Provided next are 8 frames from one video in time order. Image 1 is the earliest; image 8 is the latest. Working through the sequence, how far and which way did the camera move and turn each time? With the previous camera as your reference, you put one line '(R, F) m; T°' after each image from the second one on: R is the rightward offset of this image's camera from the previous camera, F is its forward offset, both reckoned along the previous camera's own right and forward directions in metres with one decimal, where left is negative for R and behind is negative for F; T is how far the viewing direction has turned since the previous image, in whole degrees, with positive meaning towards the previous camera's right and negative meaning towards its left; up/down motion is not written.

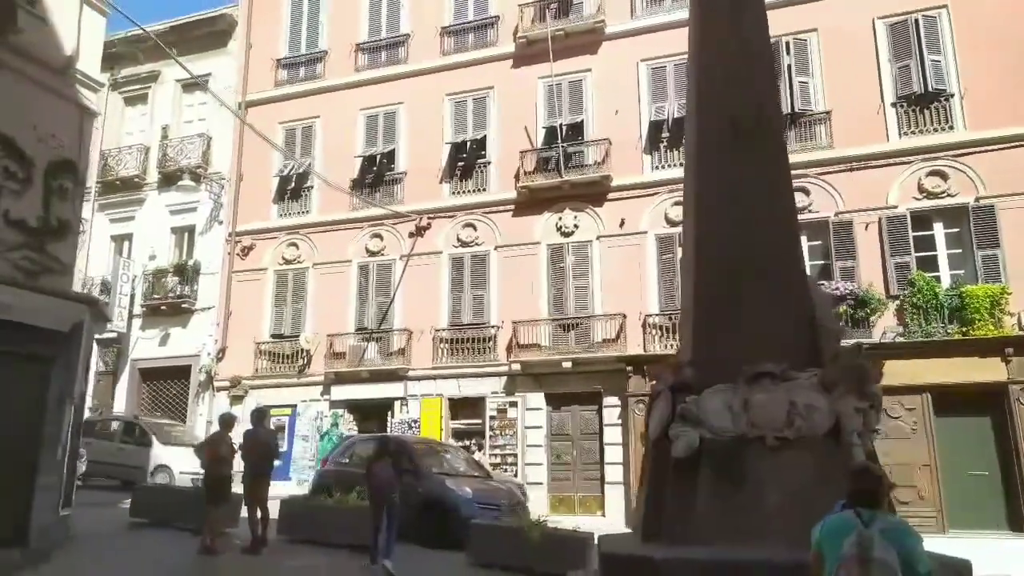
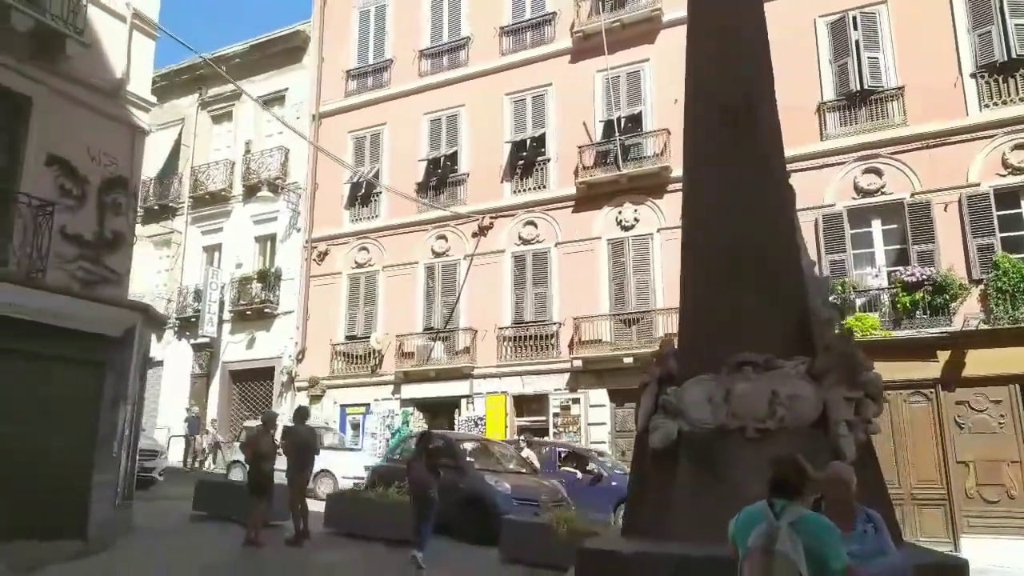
(+1.0, +0.1) m; -8°
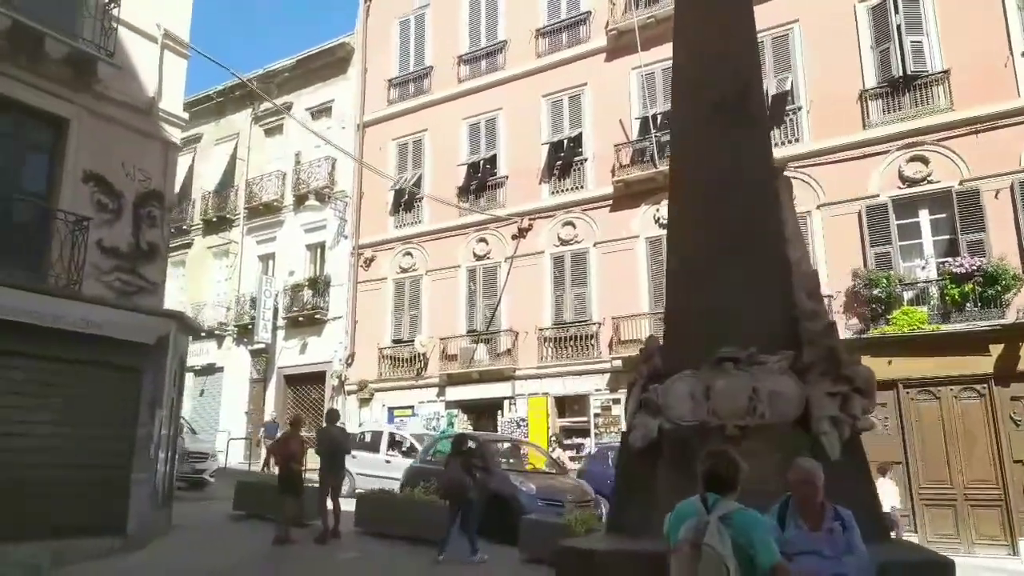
(+0.7, 0.0) m; -5°
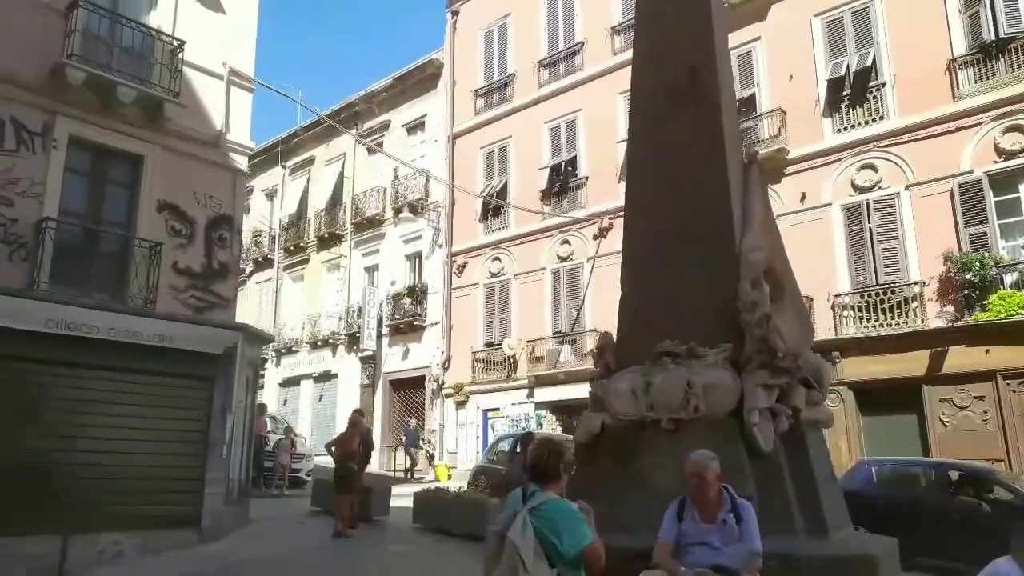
(+1.5, -0.1) m; -10°
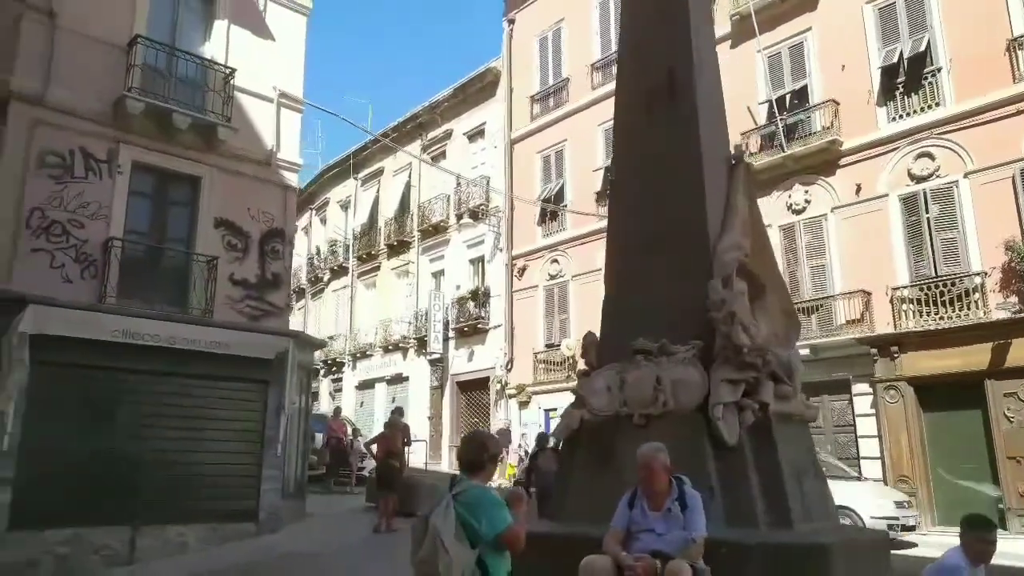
(+0.8, -0.3) m; -6°
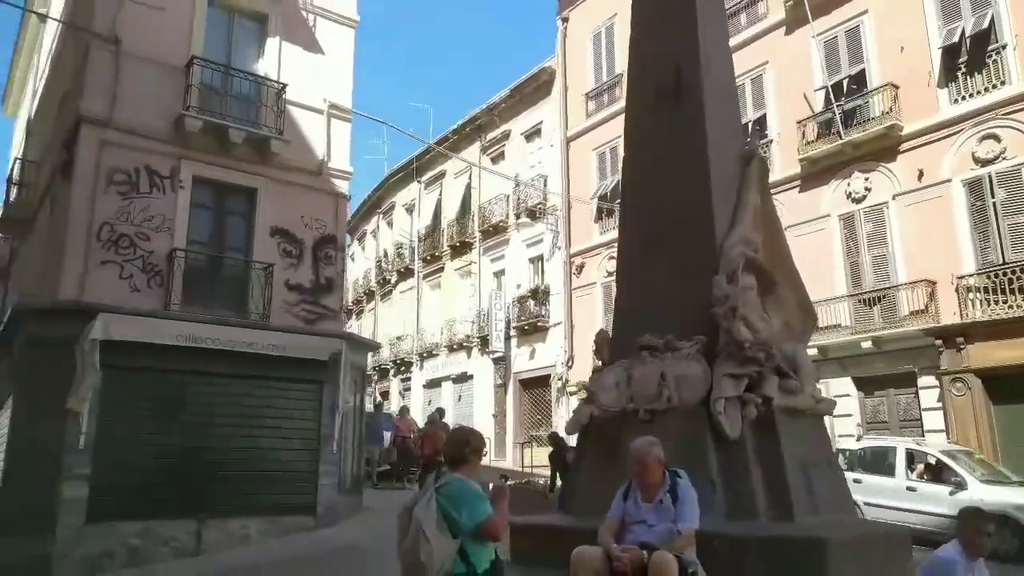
(+0.5, -0.2) m; -6°
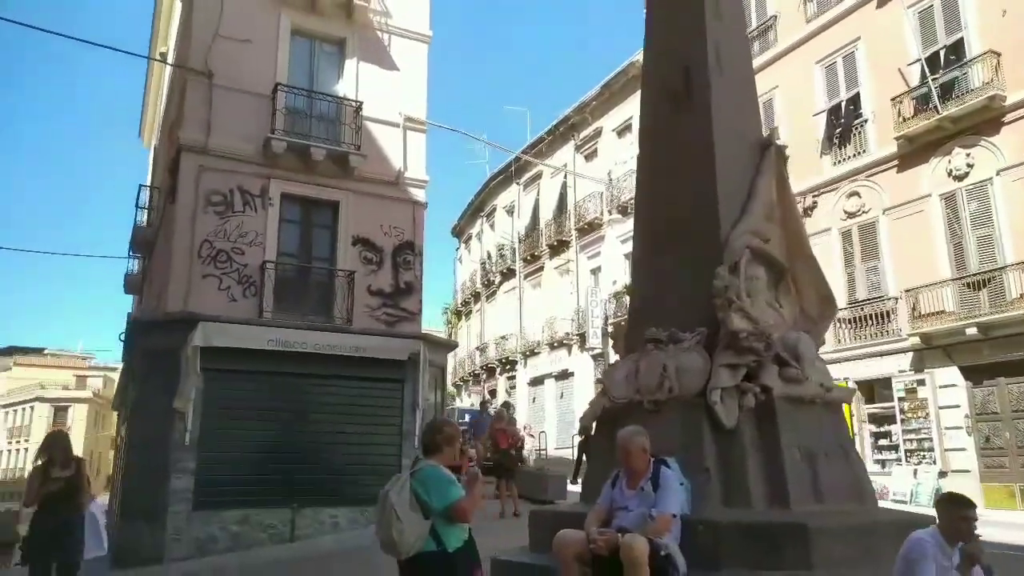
(+0.9, -0.3) m; -9°
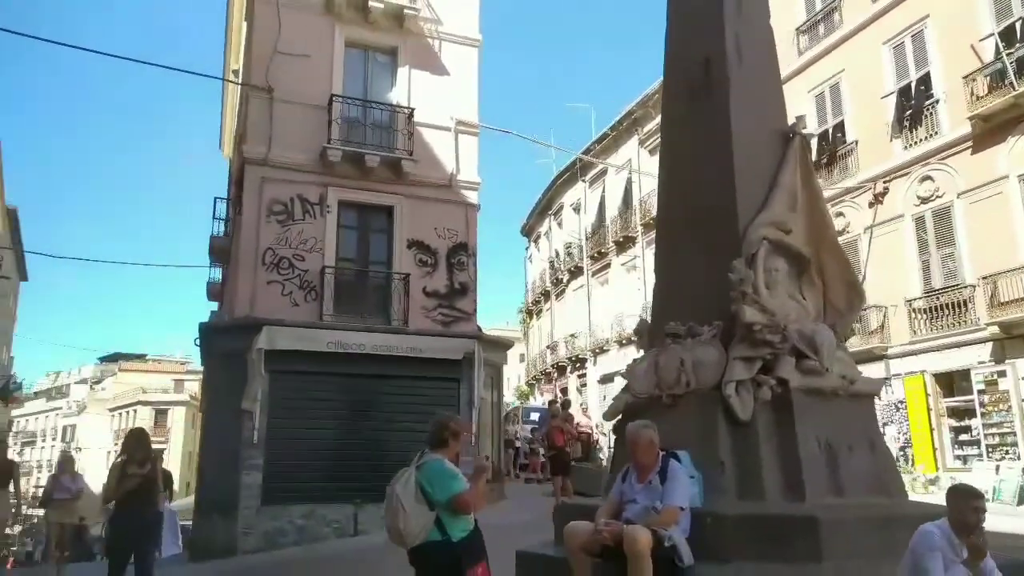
(+0.5, -0.1) m; -6°
